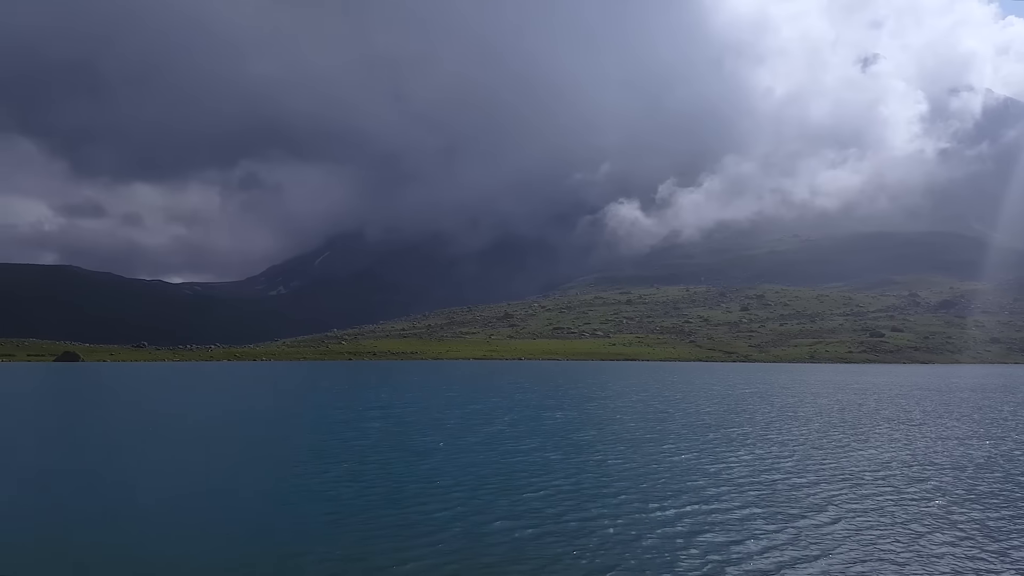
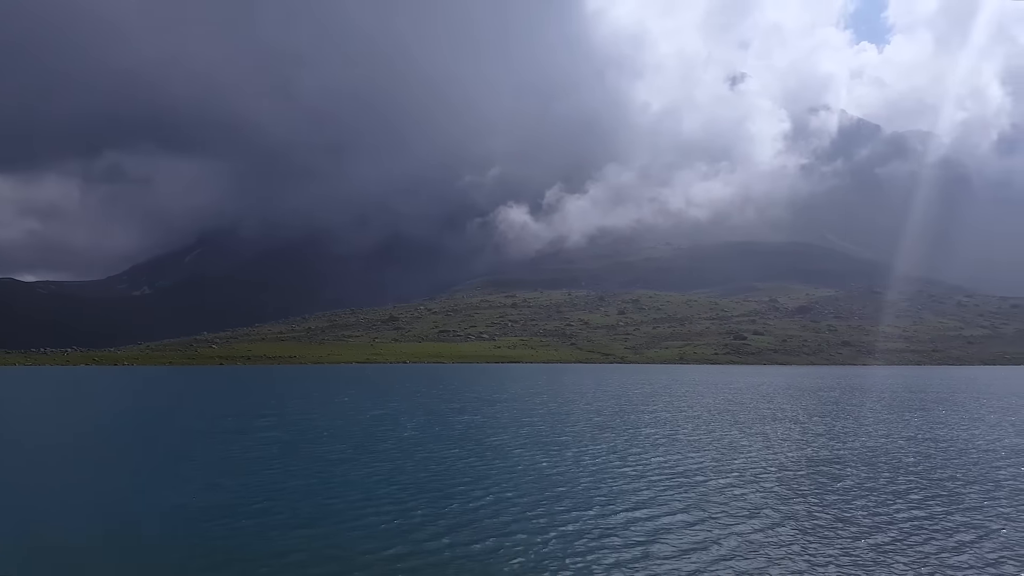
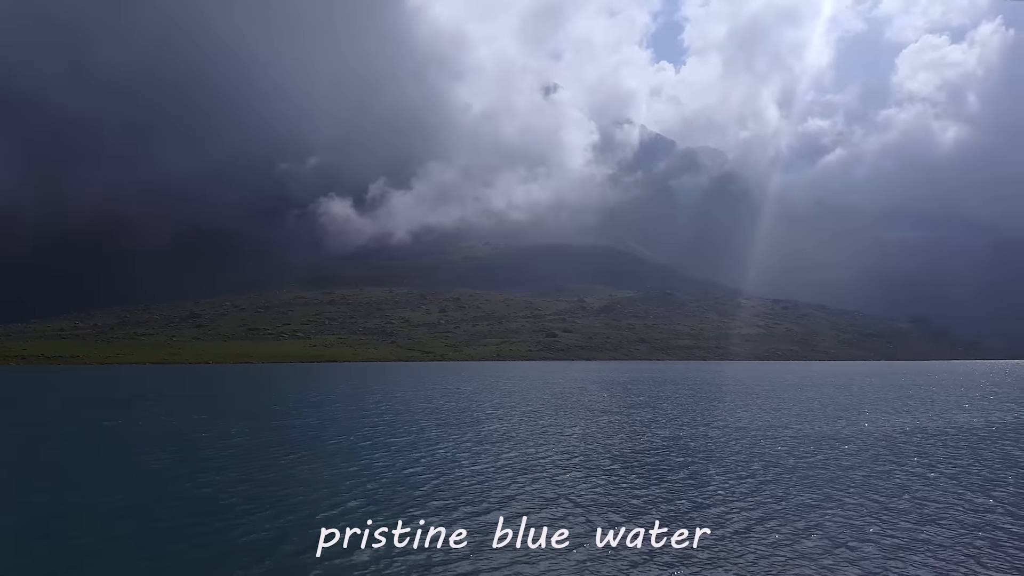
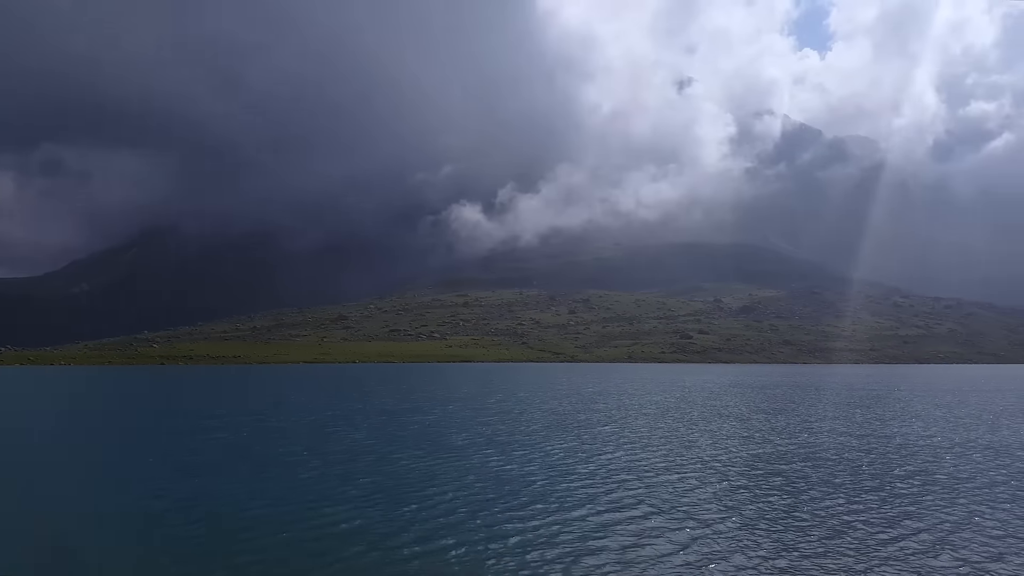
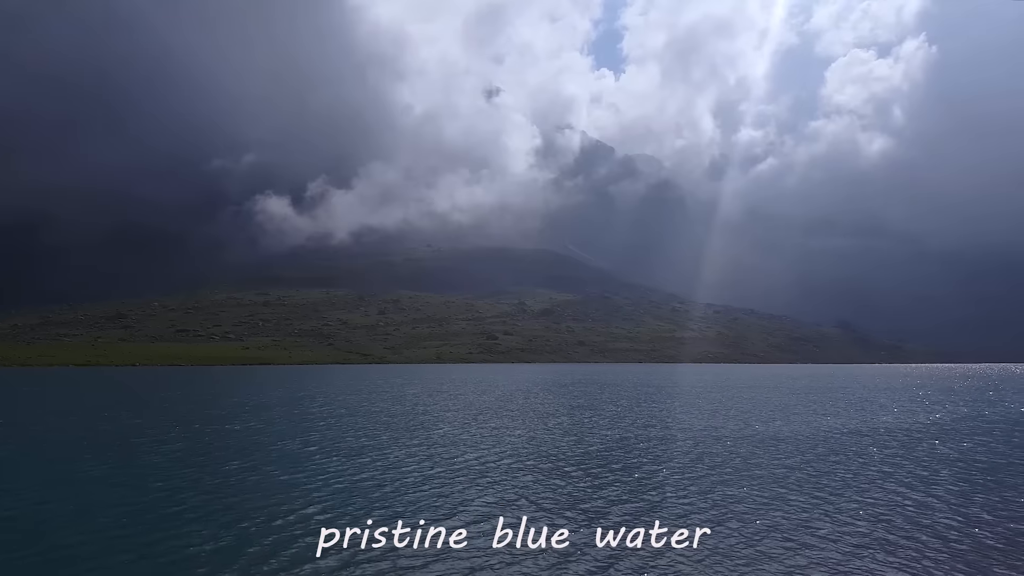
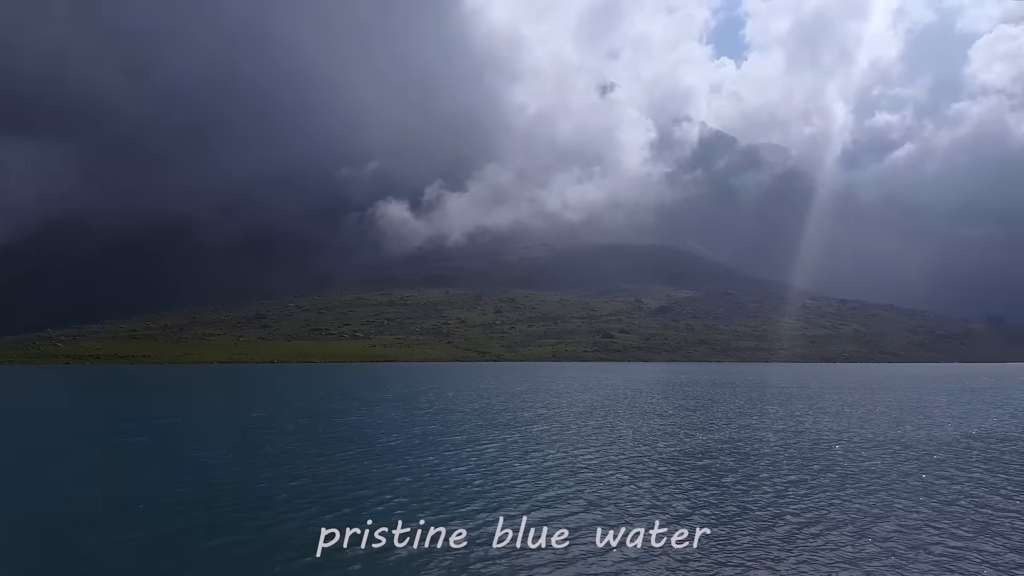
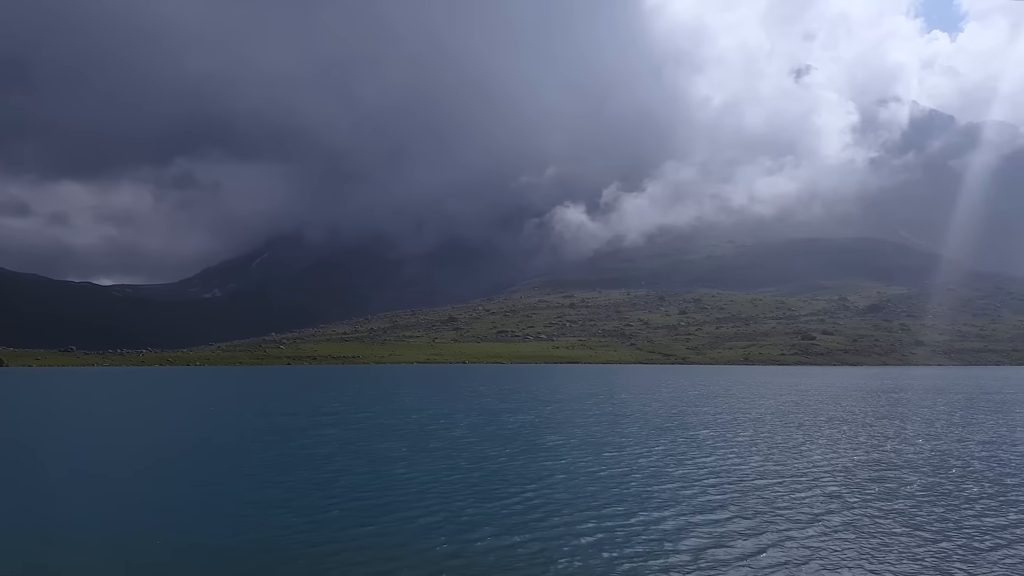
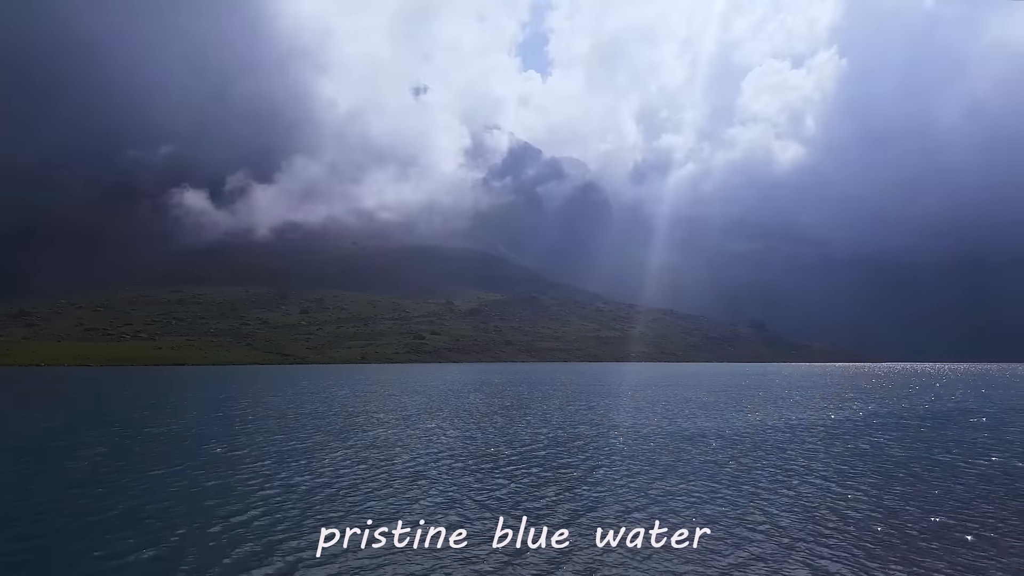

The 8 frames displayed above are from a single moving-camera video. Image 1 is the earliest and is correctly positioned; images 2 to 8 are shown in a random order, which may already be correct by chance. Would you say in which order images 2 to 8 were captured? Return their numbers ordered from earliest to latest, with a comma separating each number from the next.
7, 2, 4, 6, 3, 5, 8
